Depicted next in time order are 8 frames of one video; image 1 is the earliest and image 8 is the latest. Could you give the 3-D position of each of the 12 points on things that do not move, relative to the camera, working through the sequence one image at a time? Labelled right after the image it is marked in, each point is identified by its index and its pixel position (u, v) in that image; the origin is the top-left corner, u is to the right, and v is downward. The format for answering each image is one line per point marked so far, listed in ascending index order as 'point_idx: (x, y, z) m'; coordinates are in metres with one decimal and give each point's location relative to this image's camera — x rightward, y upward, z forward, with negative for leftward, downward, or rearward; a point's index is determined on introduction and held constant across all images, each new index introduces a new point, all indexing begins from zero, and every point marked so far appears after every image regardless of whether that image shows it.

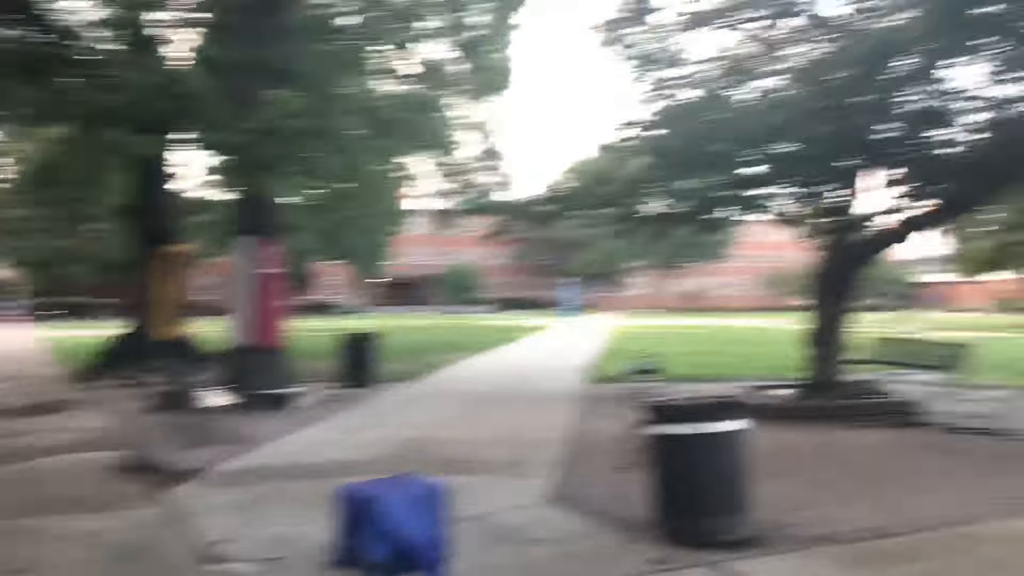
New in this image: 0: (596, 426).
0: (+1.0, -1.6, +11.0) m
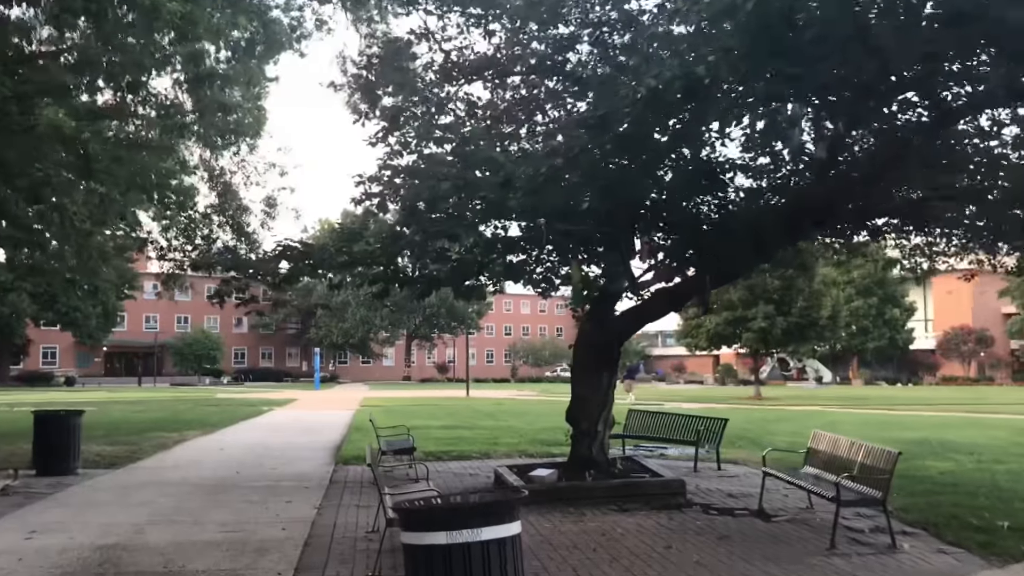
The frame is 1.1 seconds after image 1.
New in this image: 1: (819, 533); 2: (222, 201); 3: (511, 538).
0: (-1.7, -2.3, +9.5) m
1: (+2.7, -2.2, +8.5) m
2: (-5.5, +1.6, +18.2) m
3: (0.0, -1.2, +4.8) m
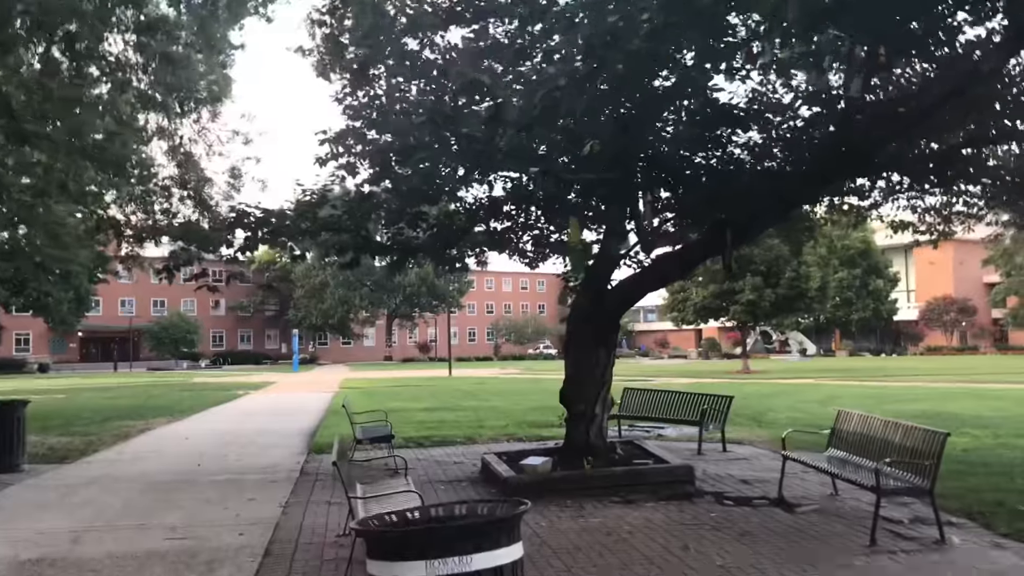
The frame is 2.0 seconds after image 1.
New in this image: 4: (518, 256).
0: (-1.8, -2.0, +8.4) m
1: (+2.6, -1.8, +7.5) m
2: (-5.8, +2.0, +16.9) m
3: (0.0, -1.1, +3.7) m
4: (+0.1, +0.4, +12.6) m
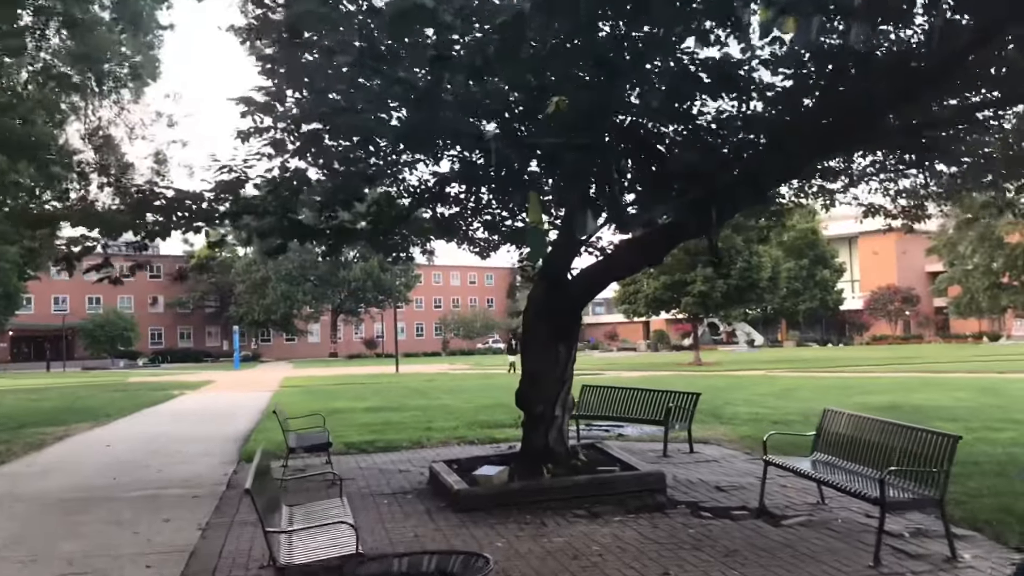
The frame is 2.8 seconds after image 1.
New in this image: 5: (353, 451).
0: (-2.1, -1.9, +7.3) m
1: (+2.3, -1.7, +6.6) m
2: (-6.6, +2.1, +15.6) m
3: (-0.1, -1.0, +2.7) m
4: (-0.5, +0.5, +11.6) m
5: (-2.0, -2.1, +12.3) m
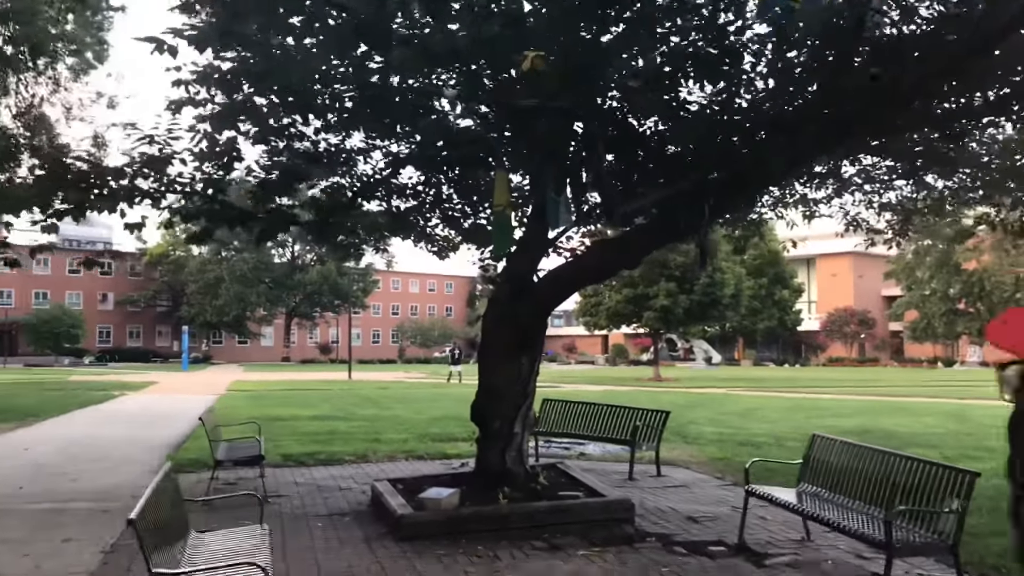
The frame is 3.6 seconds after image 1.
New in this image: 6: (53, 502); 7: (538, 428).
0: (-2.5, -1.9, +6.3) m
1: (+2.0, -1.8, +5.8) m
2: (-7.2, +2.3, +14.4) m
3: (-0.2, -0.9, +1.8) m
4: (-1.0, +0.5, +10.7) m
5: (-2.6, -2.0, +11.3) m
6: (-4.3, -2.0, +8.9) m
7: (+0.3, -1.7, +11.5) m
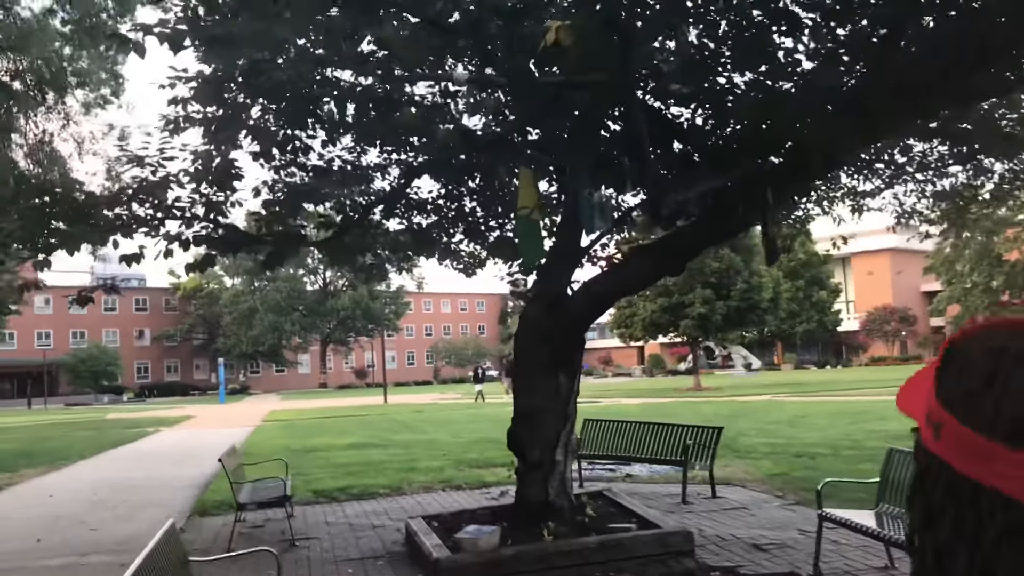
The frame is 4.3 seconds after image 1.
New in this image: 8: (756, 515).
0: (-2.2, -2.1, +5.7) m
1: (+2.3, -1.8, +5.1) m
2: (-6.8, +1.7, +14.1) m
3: (-0.2, -1.0, +1.2) m
4: (-0.7, +0.3, +10.1) m
5: (-2.1, -2.3, +10.7) m
6: (-3.9, -2.3, +8.4) m
7: (+0.8, -1.8, +10.8) m
8: (+2.1, -2.0, +8.3) m
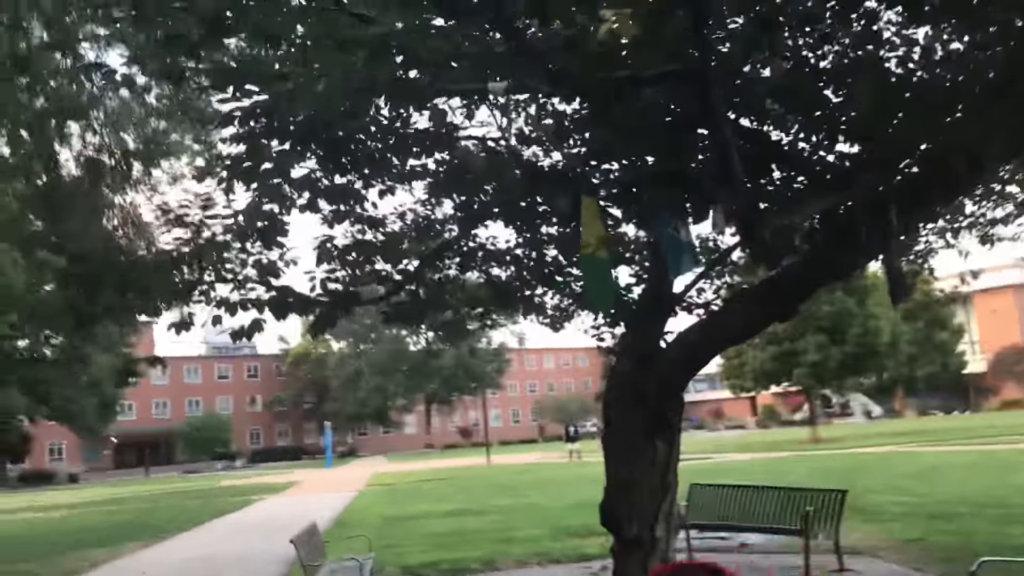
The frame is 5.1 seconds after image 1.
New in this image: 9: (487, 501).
0: (-1.7, -2.4, +5.1) m
1: (+2.7, -1.9, +4.0) m
2: (-5.5, +0.6, +14.1) m
3: (-0.2, -1.0, +0.4) m
4: (+0.2, -0.3, +9.4) m
5: (-1.1, -3.0, +10.0) m
6: (-3.0, -2.9, +7.9) m
7: (+1.8, -2.3, +9.8) m
8: (+2.9, -2.3, +7.2) m
9: (-0.5, -4.4, +20.0) m
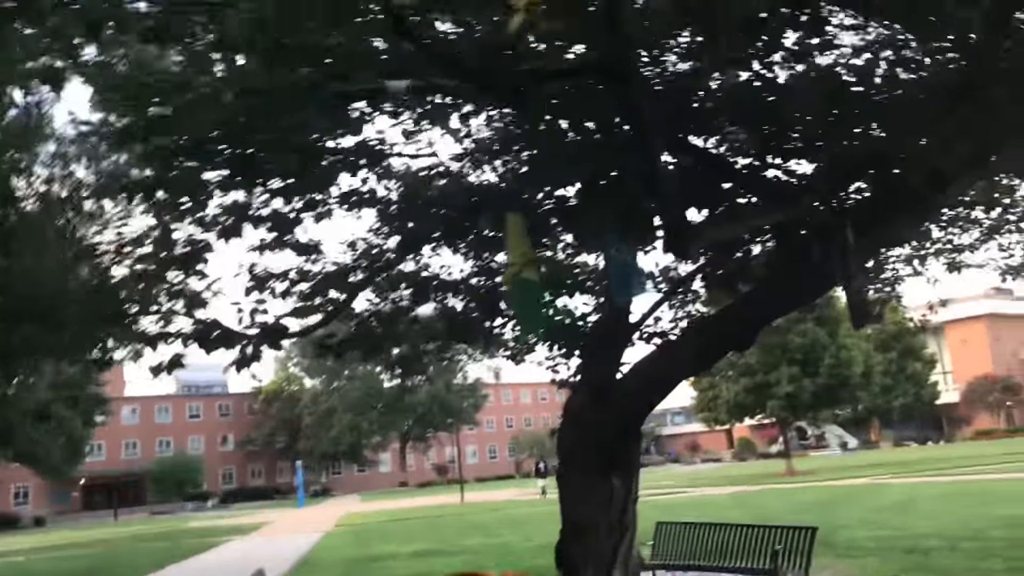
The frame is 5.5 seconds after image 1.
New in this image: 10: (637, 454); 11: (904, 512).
0: (-2.0, -2.6, +4.6) m
1: (+2.4, -2.0, +3.7) m
2: (-6.0, +0.1, +13.6) m
3: (-0.4, -1.0, +0.1) m
4: (-0.2, -0.6, +9.1) m
5: (-1.4, -3.3, +9.5) m
6: (-3.4, -3.2, +7.4) m
7: (+1.4, -2.6, +9.5) m
8: (+2.5, -2.5, +6.9) m
9: (-1.2, -5.1, +19.5) m
10: (+0.8, -1.1, +6.3) m
11: (+7.4, -4.2, +18.0) m
